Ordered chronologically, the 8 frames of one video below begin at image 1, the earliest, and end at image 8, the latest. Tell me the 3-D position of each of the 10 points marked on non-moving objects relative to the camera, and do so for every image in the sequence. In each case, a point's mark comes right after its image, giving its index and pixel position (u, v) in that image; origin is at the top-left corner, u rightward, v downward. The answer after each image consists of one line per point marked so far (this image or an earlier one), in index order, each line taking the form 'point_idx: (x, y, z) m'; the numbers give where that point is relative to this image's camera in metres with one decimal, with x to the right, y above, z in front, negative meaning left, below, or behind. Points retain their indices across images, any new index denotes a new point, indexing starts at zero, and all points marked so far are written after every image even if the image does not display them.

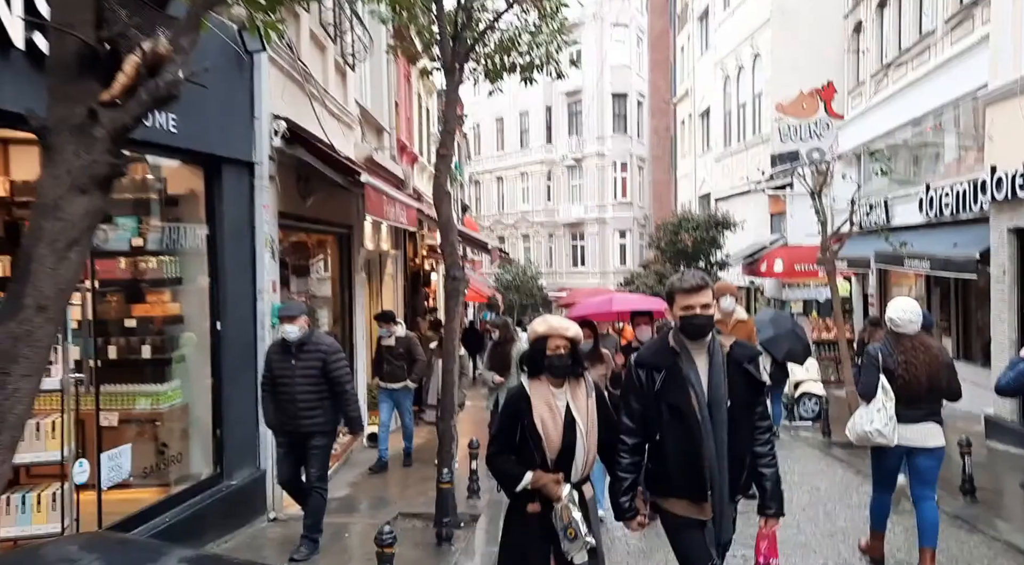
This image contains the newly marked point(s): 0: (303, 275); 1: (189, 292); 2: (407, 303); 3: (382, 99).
0: (-2.6, +0.1, +9.2) m
1: (-2.7, -0.1, +6.2) m
2: (-2.2, -0.4, +15.4) m
3: (-2.3, +3.2, +12.8) m
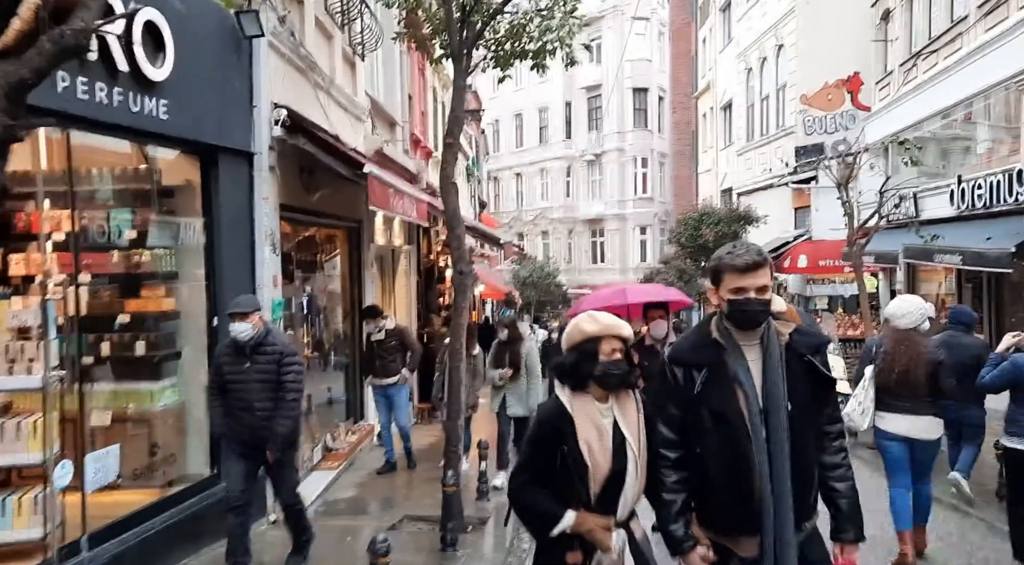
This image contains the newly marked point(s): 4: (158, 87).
0: (-2.5, +0.1, +8.9) m
1: (-2.7, 0.0, +5.9) m
2: (-1.9, -0.3, +15.2) m
3: (-2.0, +3.3, +12.6) m
4: (-2.4, +1.3, +5.0) m
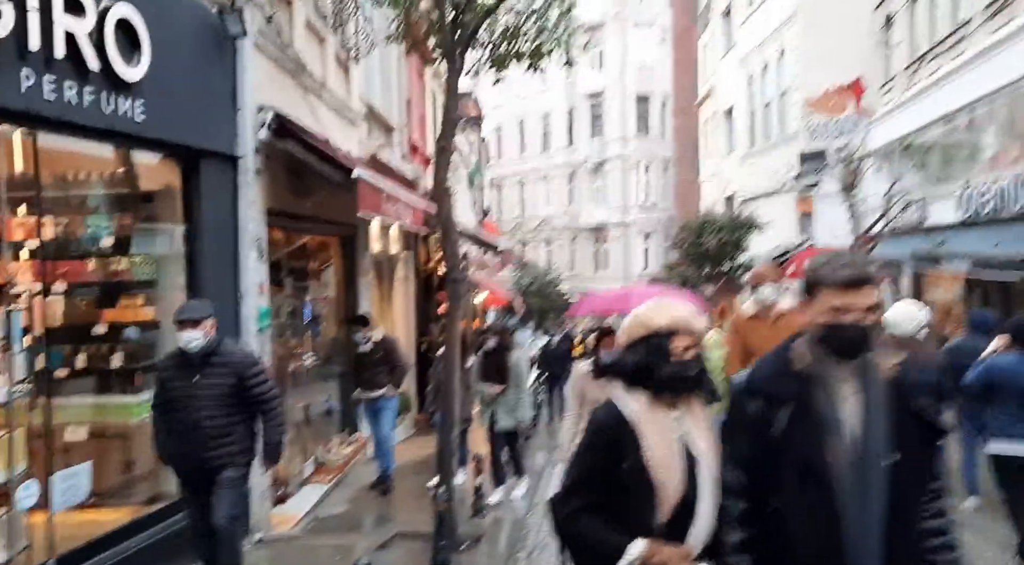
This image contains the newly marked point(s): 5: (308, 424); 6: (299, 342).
0: (-2.5, 0.0, +8.7) m
1: (-2.7, -0.1, +5.7) m
2: (-1.9, -0.5, +14.9) m
3: (-2.1, +3.2, +12.4) m
4: (-2.5, +1.3, +4.8) m
5: (-2.5, -1.7, +8.8) m
6: (-2.5, -0.7, +8.7) m
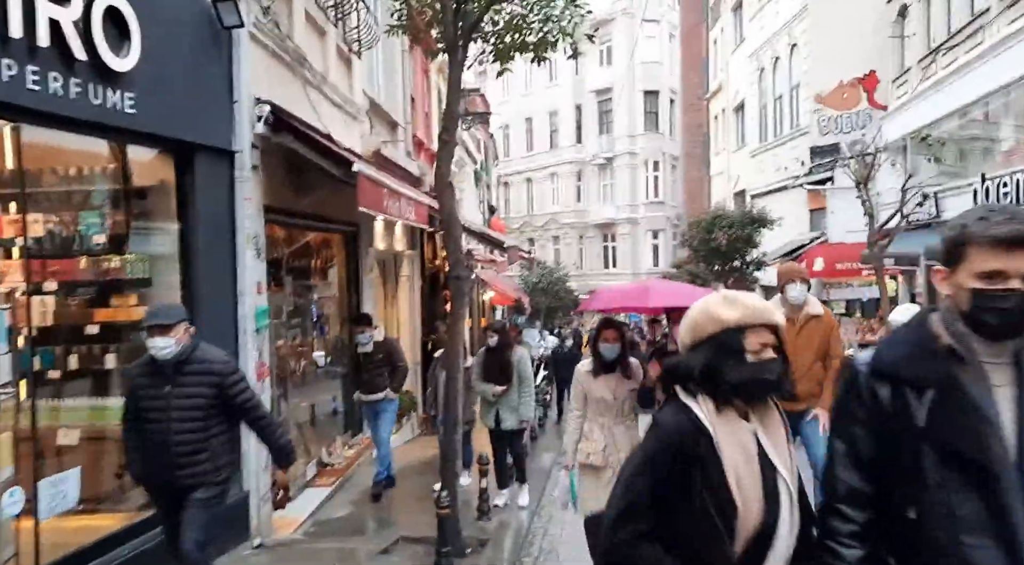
0: (-2.5, +0.1, +8.6) m
1: (-2.7, -0.1, +5.6) m
2: (-1.7, -0.5, +14.8) m
3: (-2.0, +3.2, +12.2) m
4: (-2.5, +1.3, +4.6) m
5: (-2.4, -1.7, +8.7) m
6: (-2.5, -0.7, +8.6) m
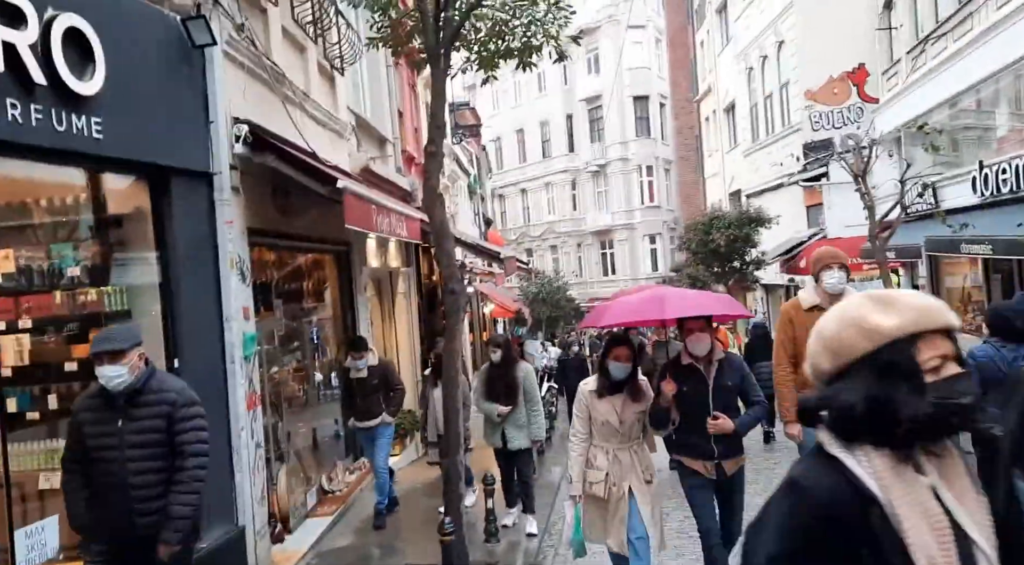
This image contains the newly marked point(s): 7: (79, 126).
0: (-2.5, -0.2, +8.3) m
1: (-2.7, -0.3, +5.3) m
2: (-1.8, -0.8, +14.5) m
3: (-2.1, +2.9, +12.0) m
4: (-2.6, +1.1, +4.4) m
5: (-2.3, -1.9, +8.4) m
6: (-2.5, -1.0, +8.3) m
7: (-2.6, +0.9, +4.4) m
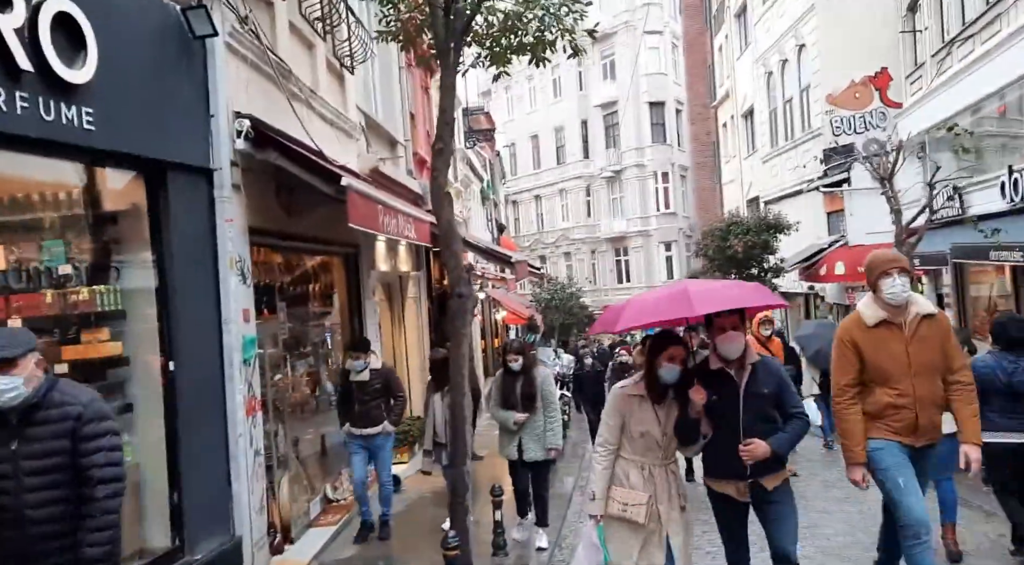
0: (-2.4, -0.2, +8.1) m
1: (-2.6, -0.3, +5.1) m
2: (-1.5, -0.9, +14.3) m
3: (-1.9, +2.8, +11.9) m
4: (-2.5, +1.1, +4.2) m
5: (-2.2, -2.0, +8.2) m
6: (-2.3, -1.0, +8.1) m
7: (-2.5, +1.0, +4.2) m
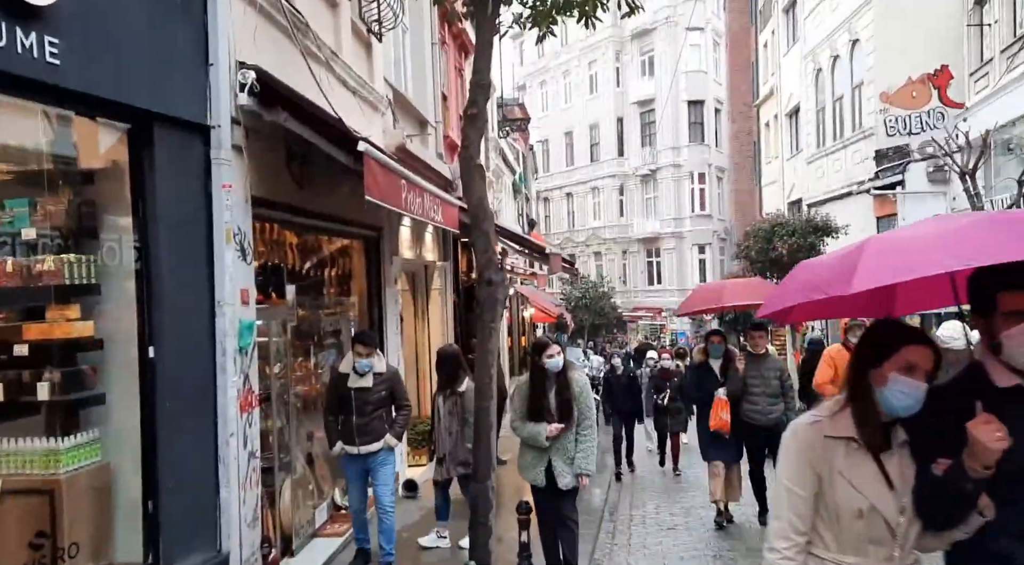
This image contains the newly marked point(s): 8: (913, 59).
0: (-2.0, -0.1, +7.4) m
1: (-2.4, -0.1, +4.4) m
2: (-1.0, -0.7, +13.5) m
3: (-1.3, +3.0, +11.1) m
4: (-2.3, +1.3, +3.5) m
5: (-1.9, -1.8, +7.5) m
6: (-2.0, -0.8, +7.4) m
7: (-2.3, +1.1, +3.4) m
8: (+10.4, +5.8, +18.9) m
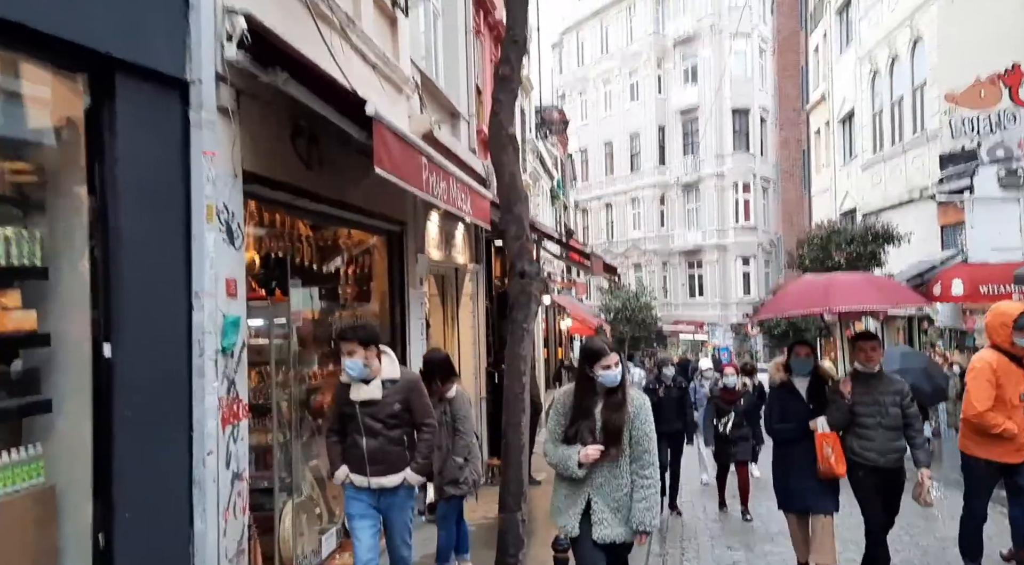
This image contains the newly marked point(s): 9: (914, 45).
0: (-1.7, 0.0, +6.6) m
1: (-2.2, 0.0, +3.6) m
2: (-0.3, -0.8, +12.7) m
3: (-0.8, +2.9, +10.3) m
4: (-2.1, +1.4, +2.8) m
5: (-1.6, -1.8, +6.6) m
6: (-1.7, -0.8, +6.6) m
7: (-2.1, +1.2, +2.7) m
8: (+11.4, +5.5, +17.6) m
9: (+10.9, +6.5, +19.6) m
